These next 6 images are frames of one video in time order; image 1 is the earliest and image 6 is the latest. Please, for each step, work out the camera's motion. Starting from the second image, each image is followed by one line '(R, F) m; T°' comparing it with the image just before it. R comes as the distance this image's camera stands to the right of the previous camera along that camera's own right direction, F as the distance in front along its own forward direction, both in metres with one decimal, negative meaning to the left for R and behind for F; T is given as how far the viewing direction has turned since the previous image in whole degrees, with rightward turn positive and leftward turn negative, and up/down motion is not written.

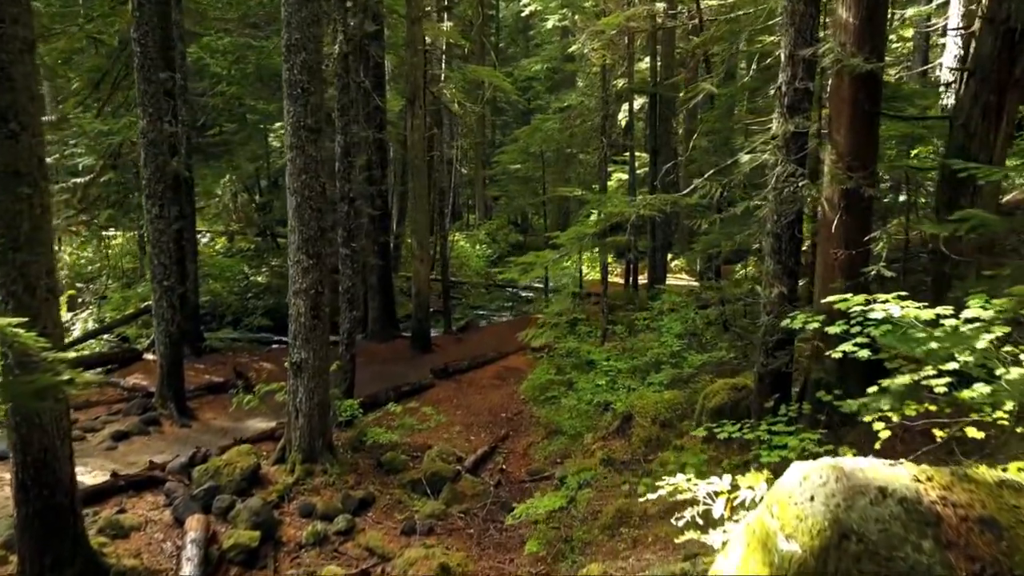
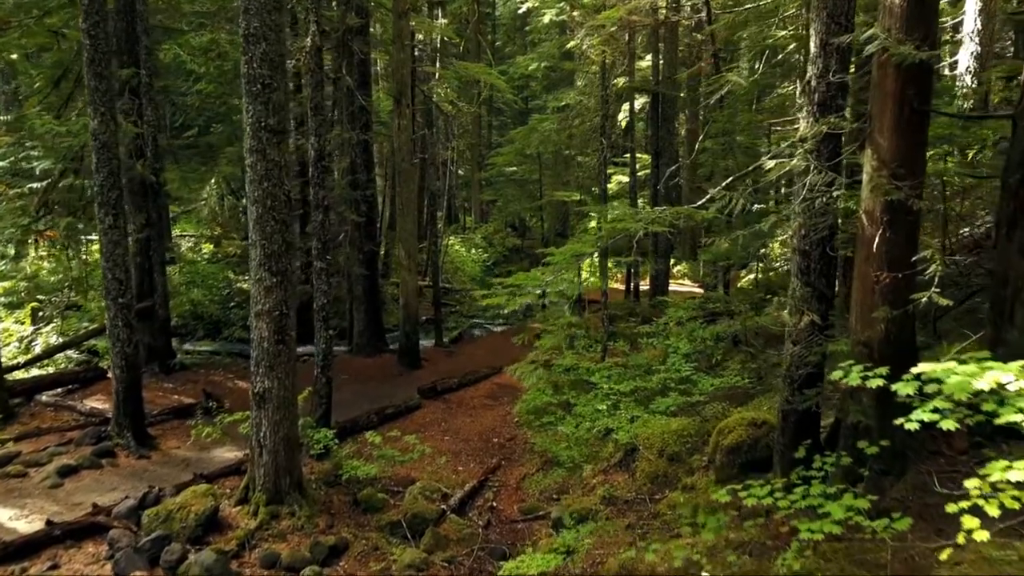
(+0.1, +1.0) m; 0°
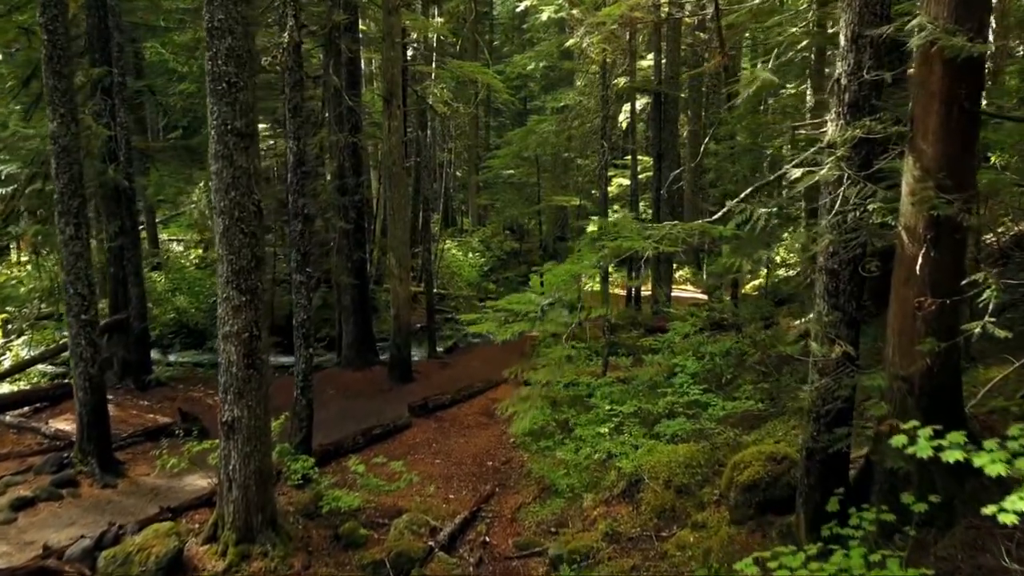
(+0.1, +0.7) m; 0°
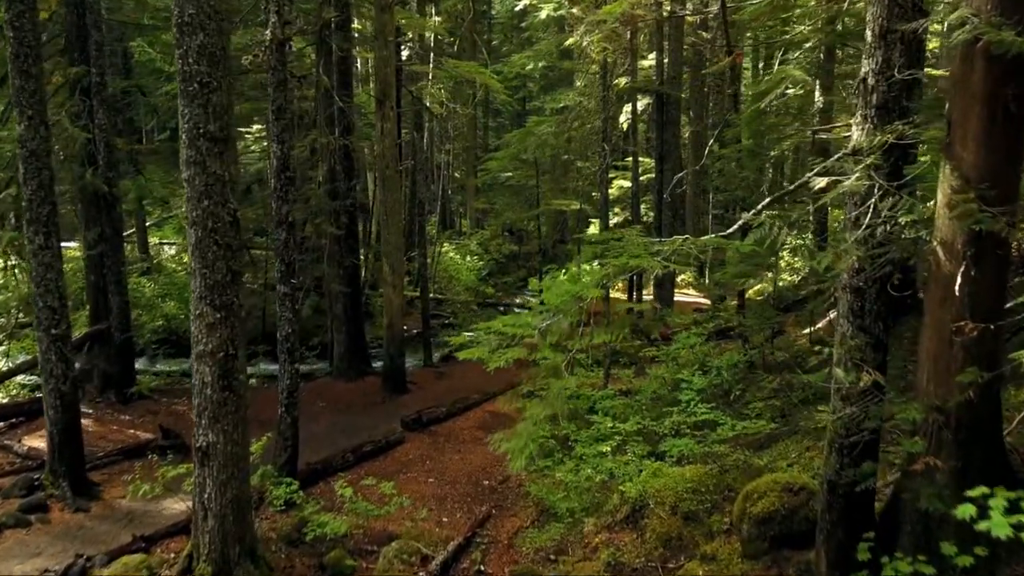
(0.0, +0.5) m; 0°
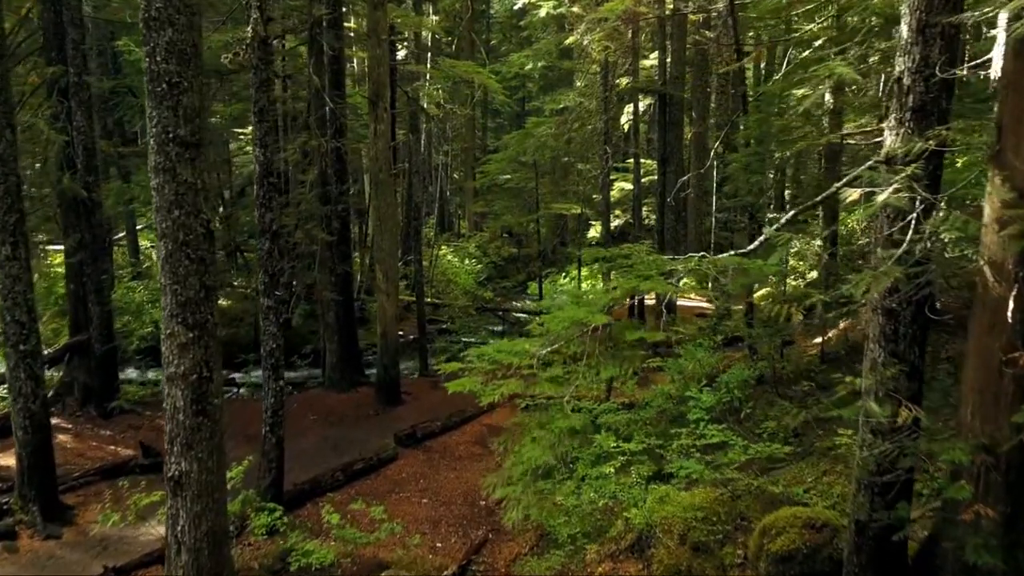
(0.0, +0.5) m; 0°
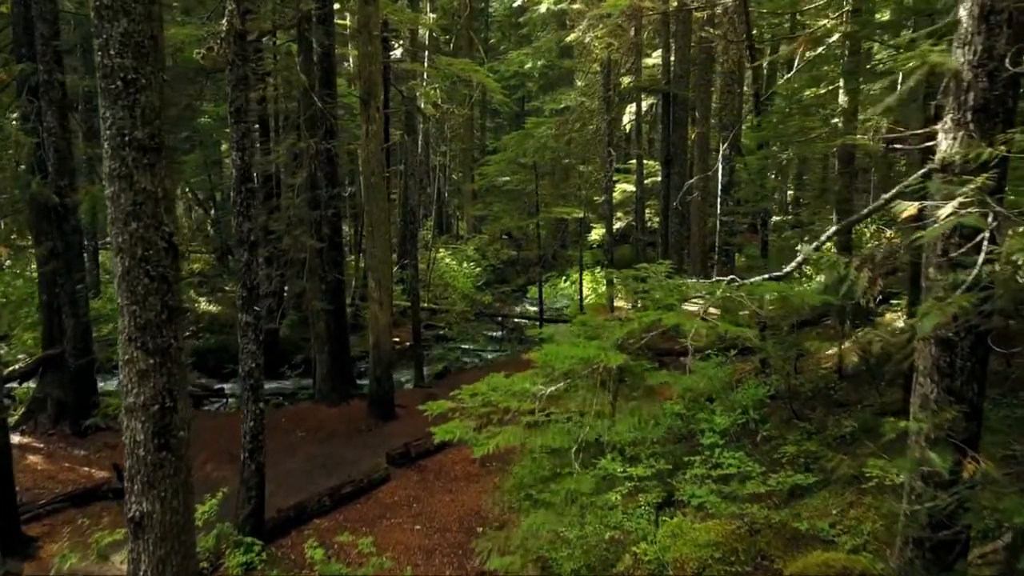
(0.0, +0.6) m; 0°
